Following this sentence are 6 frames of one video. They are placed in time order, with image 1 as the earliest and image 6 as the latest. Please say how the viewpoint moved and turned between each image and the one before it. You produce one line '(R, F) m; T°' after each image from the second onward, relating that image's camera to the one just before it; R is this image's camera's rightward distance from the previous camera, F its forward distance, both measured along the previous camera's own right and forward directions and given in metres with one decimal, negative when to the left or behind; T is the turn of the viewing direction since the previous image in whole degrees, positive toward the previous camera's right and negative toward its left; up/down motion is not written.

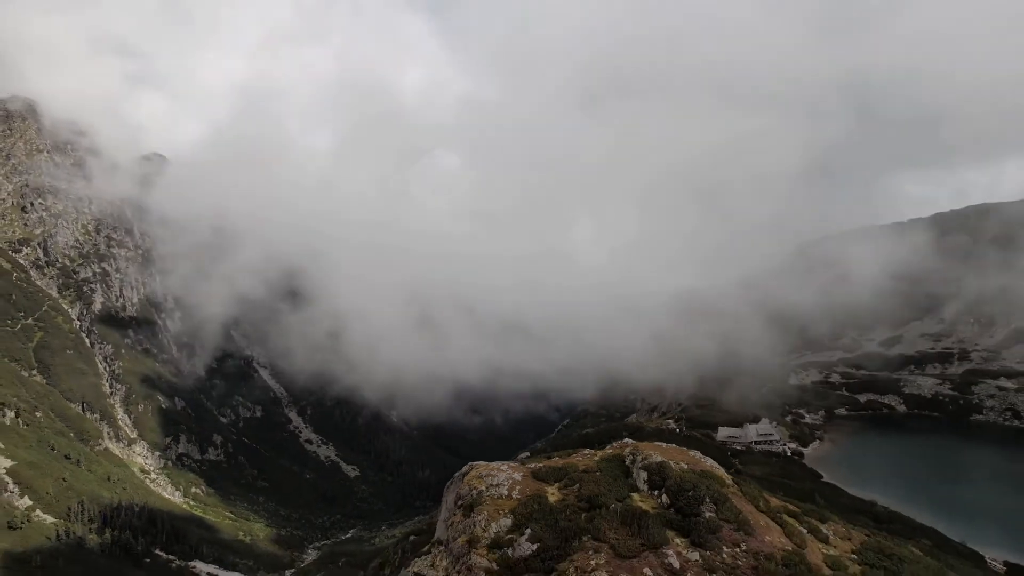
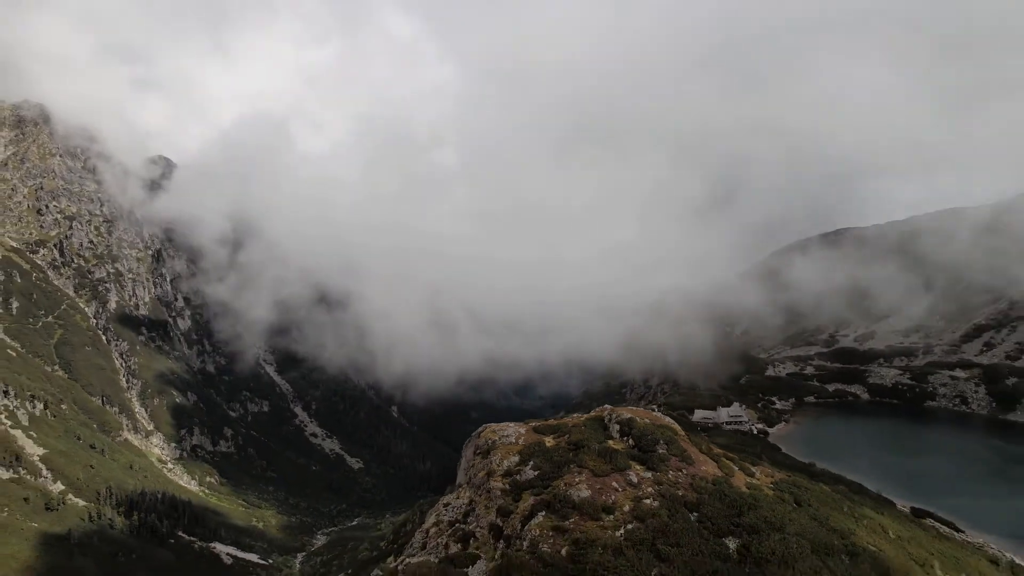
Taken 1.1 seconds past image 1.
(-1.6, -20.5) m; 0°
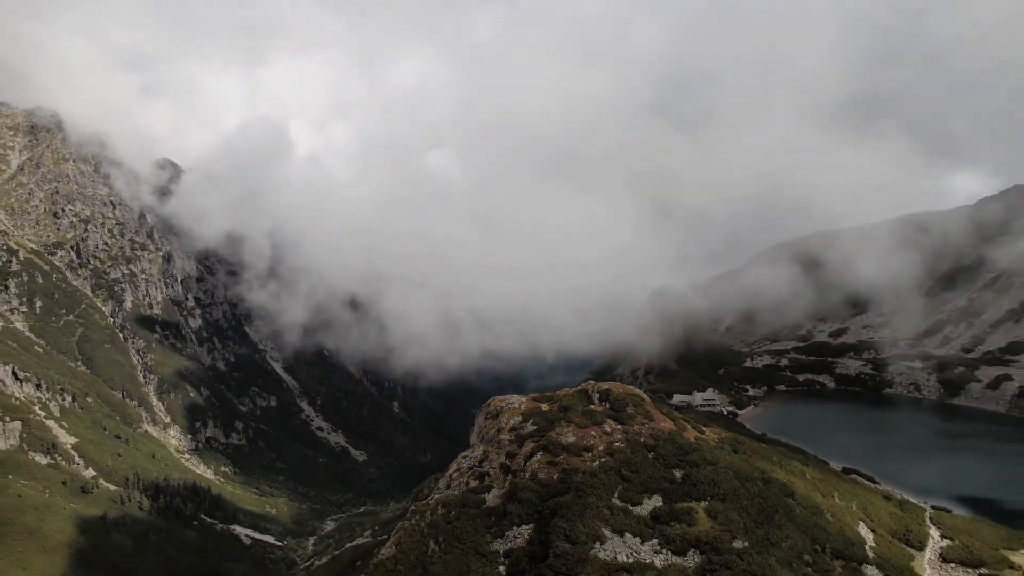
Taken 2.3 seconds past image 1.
(-1.5, -22.8) m; 0°
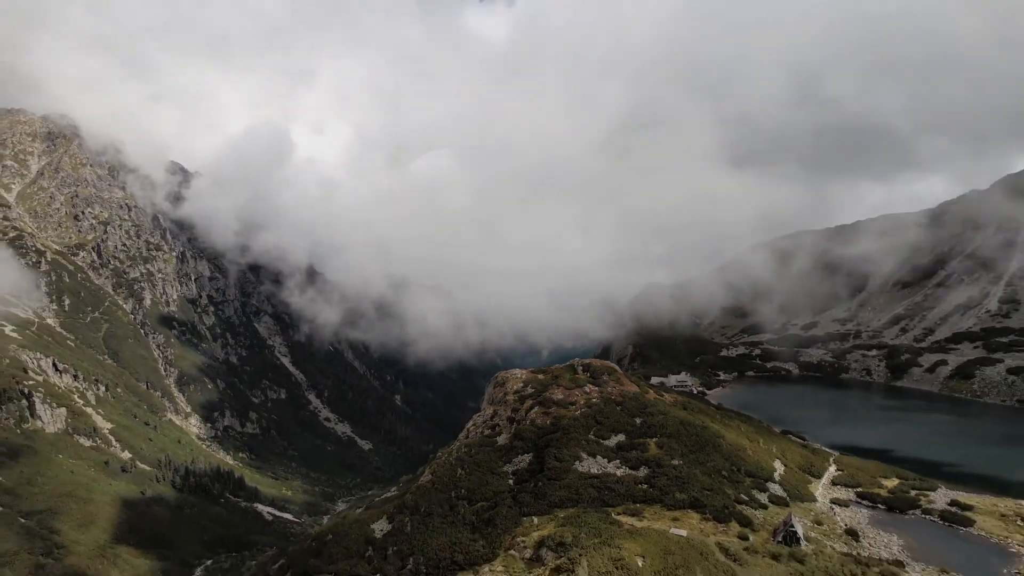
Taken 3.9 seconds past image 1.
(-1.9, -30.2) m; 0°
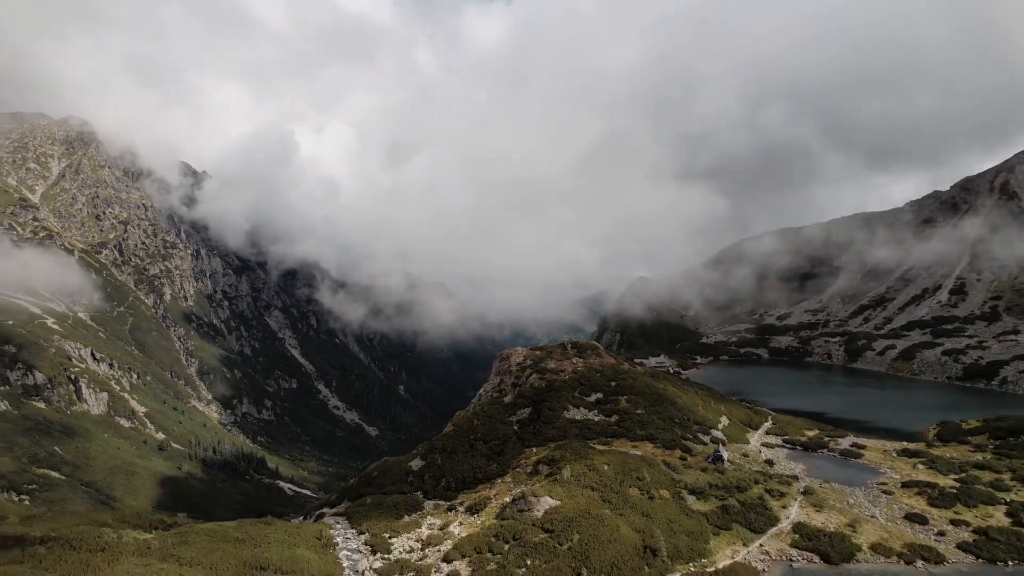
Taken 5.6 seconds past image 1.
(-1.7, -32.2) m; 0°
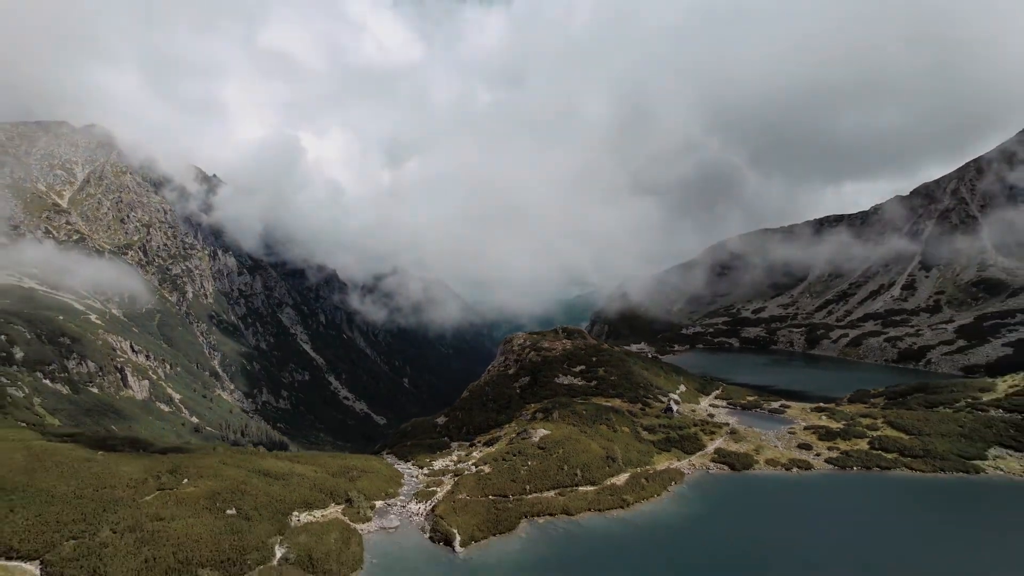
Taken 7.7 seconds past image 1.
(-1.9, -39.3) m; 0°
